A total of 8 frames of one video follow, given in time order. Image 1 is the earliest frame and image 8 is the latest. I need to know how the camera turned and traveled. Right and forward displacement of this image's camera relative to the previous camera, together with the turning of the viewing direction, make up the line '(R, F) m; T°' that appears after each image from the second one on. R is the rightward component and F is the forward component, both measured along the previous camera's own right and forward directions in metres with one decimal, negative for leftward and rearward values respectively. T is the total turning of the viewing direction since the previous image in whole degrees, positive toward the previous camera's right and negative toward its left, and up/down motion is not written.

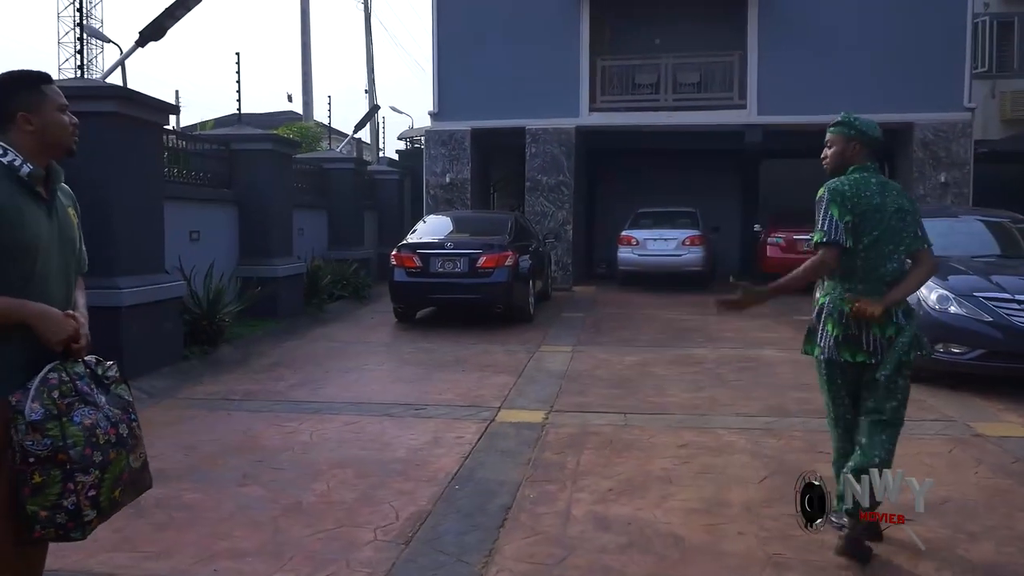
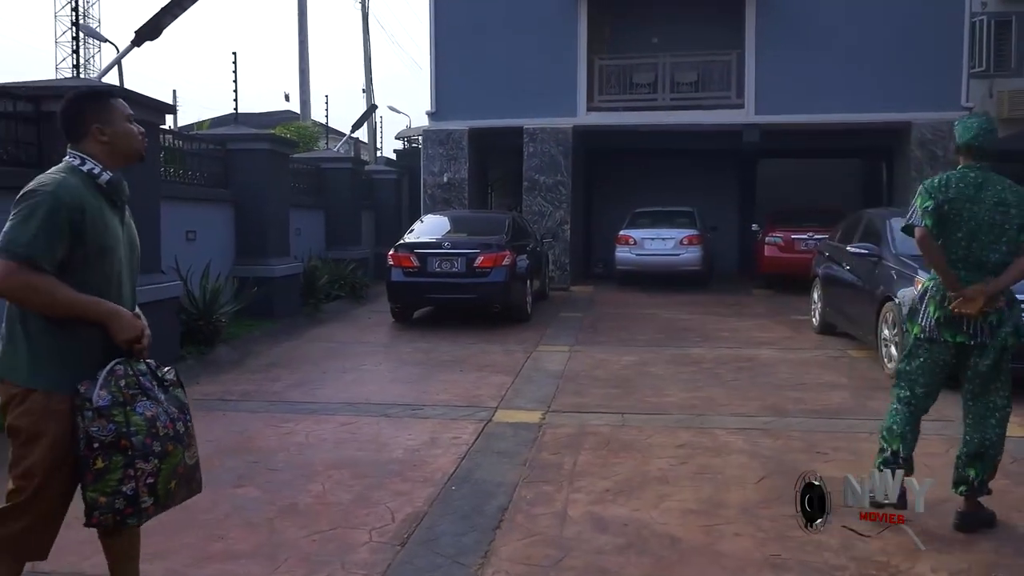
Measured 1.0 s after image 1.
(0.0, 0.0) m; 0°
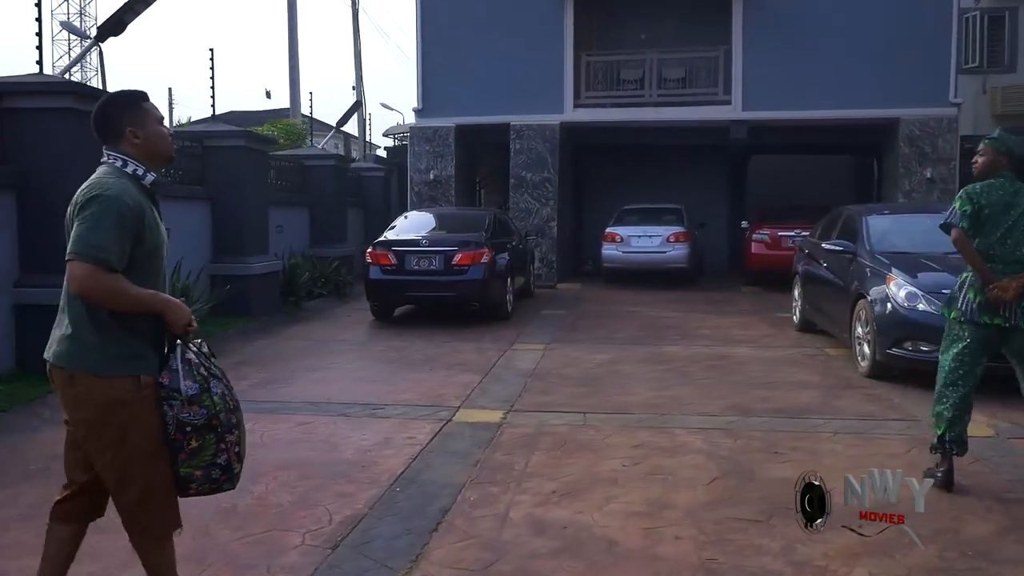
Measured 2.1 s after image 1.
(+0.3, +0.1) m; 0°
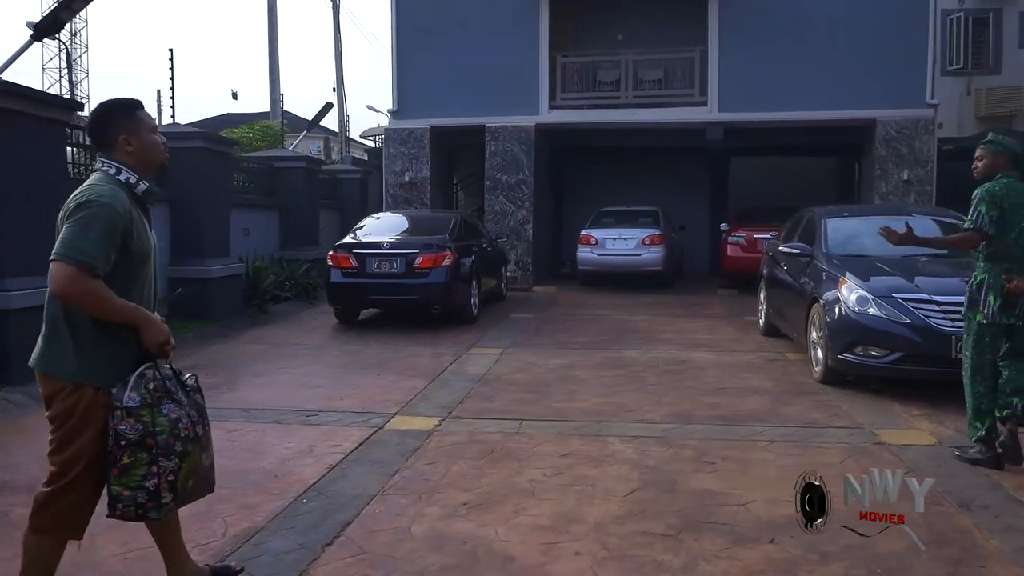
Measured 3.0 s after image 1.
(+0.5, +0.2) m; 0°
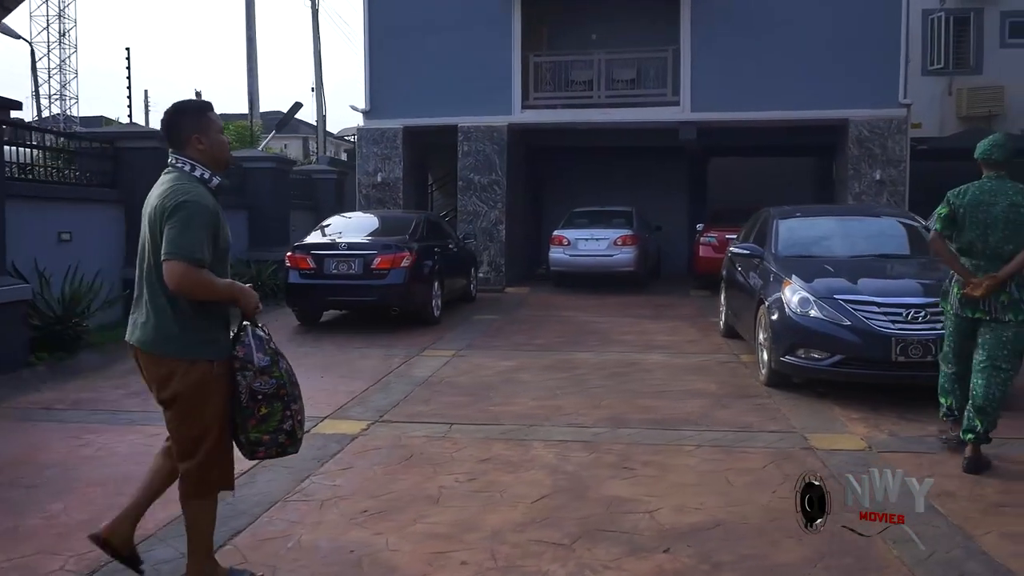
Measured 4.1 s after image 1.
(+0.5, +0.1) m; 0°
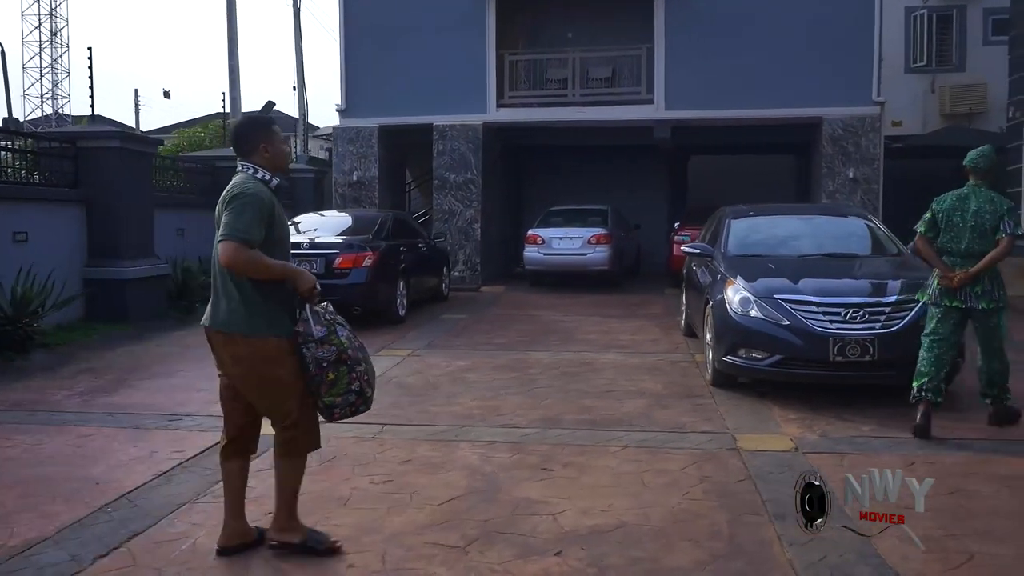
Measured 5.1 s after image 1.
(+0.5, 0.0) m; 0°
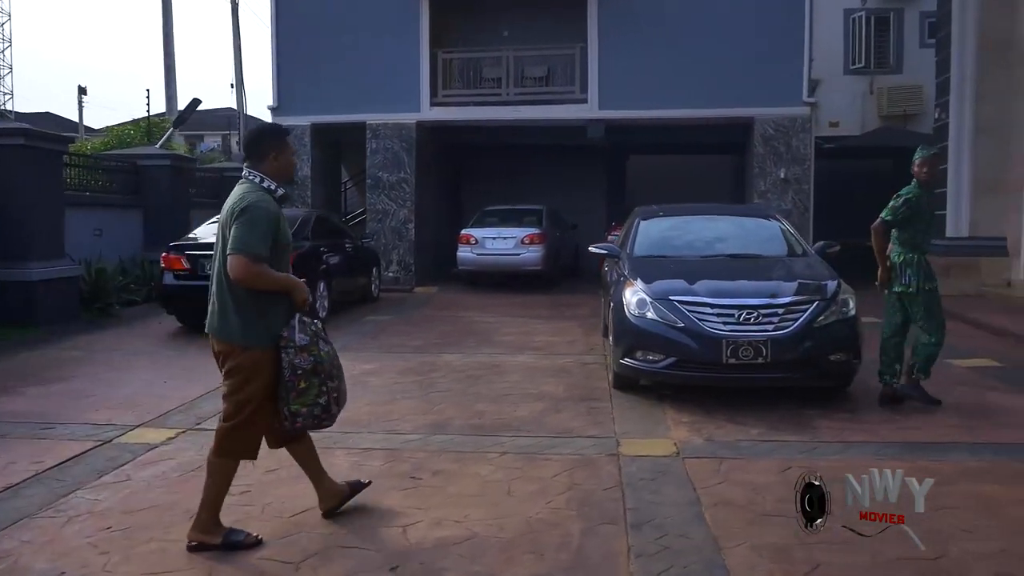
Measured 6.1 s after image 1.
(+0.5, +0.1) m; +2°
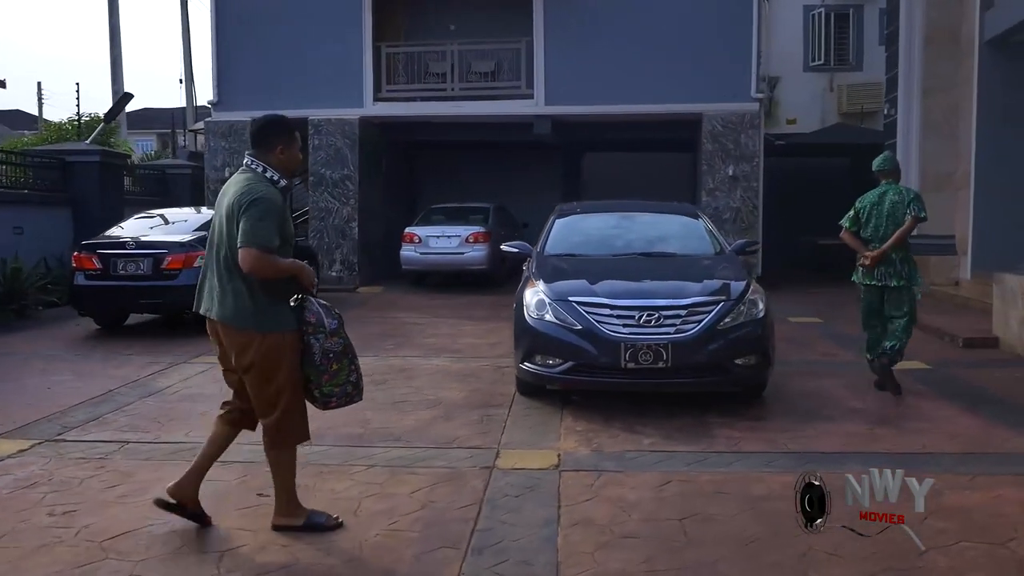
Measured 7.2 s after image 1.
(+0.7, +0.4) m; +1°
